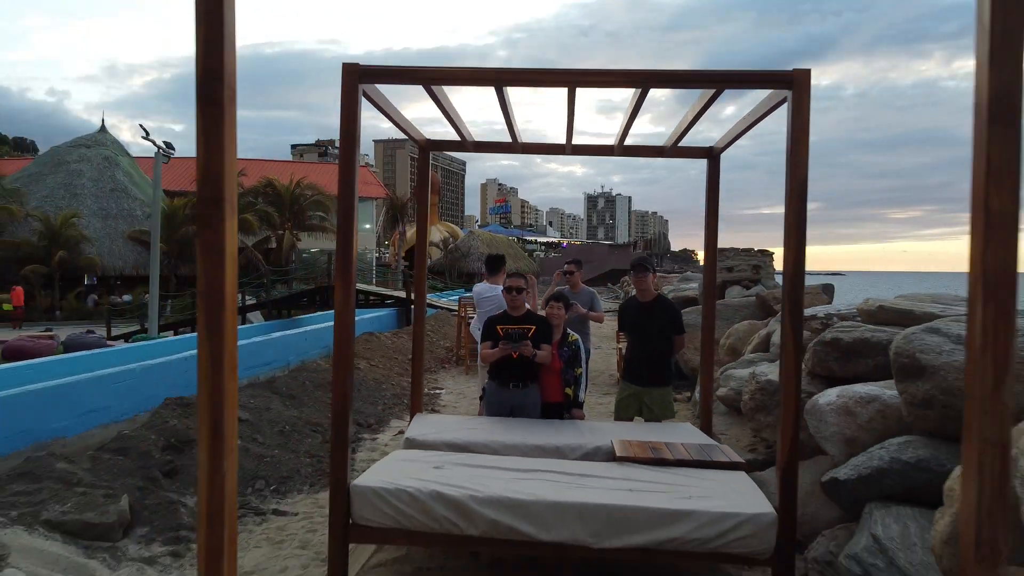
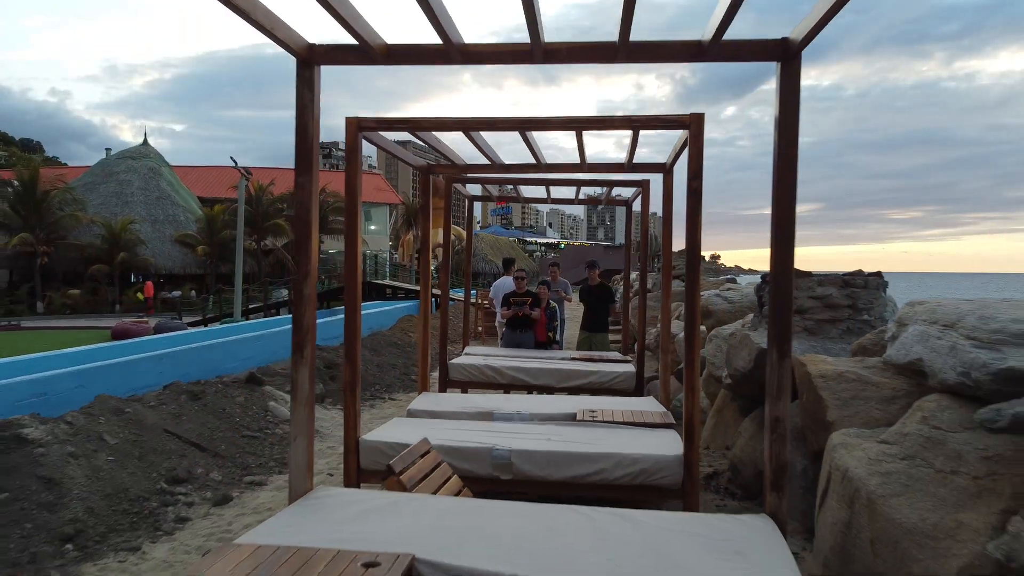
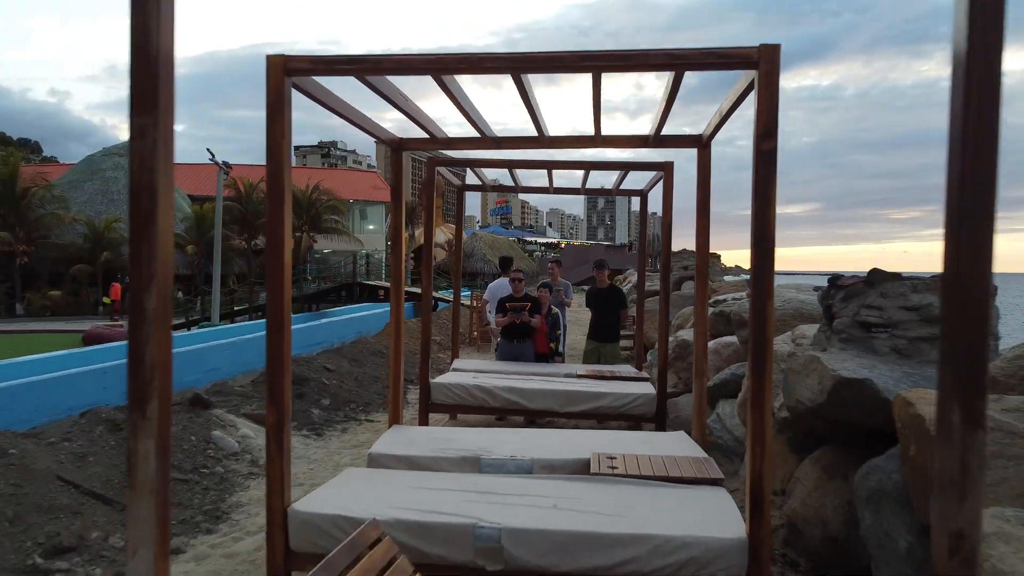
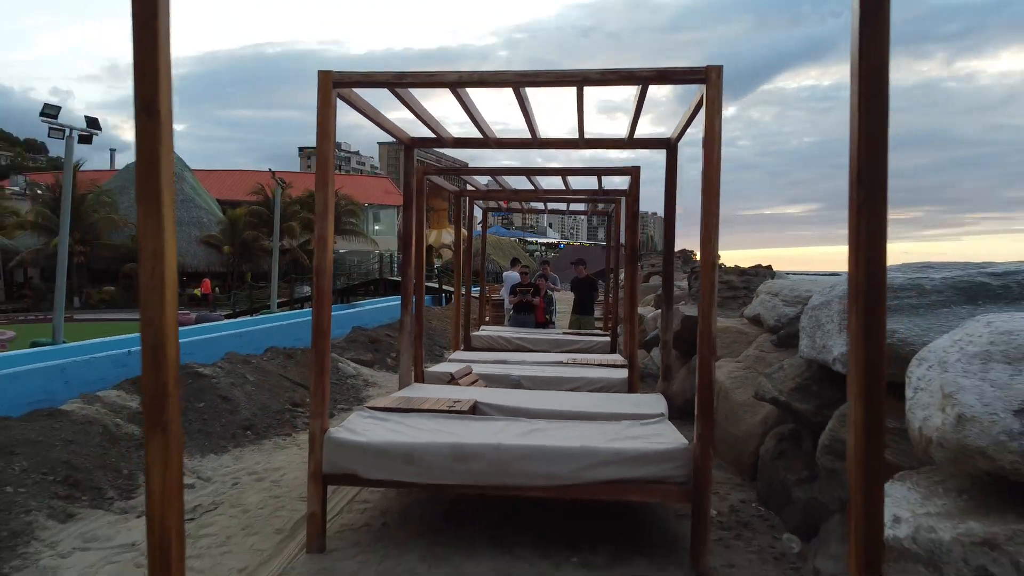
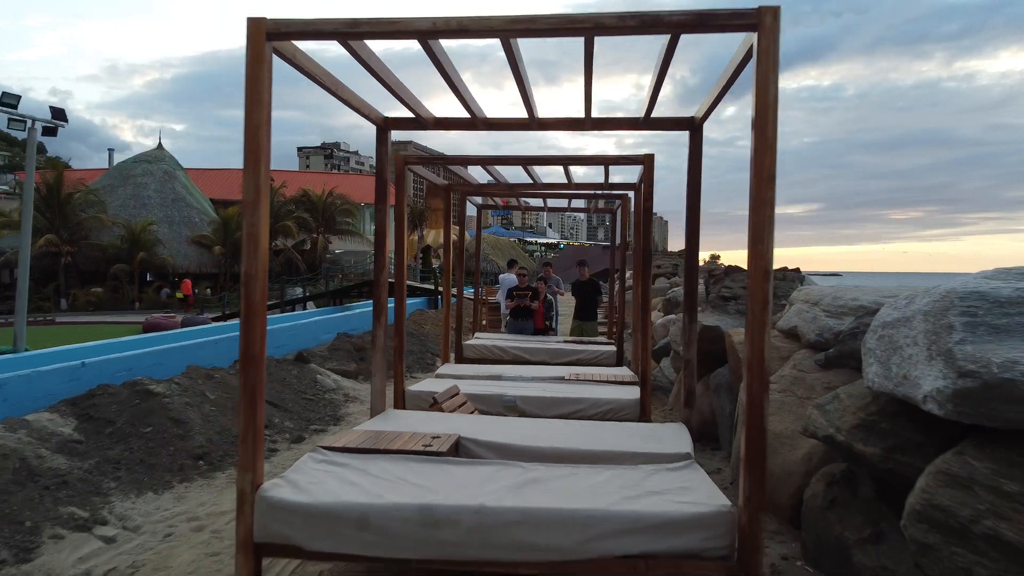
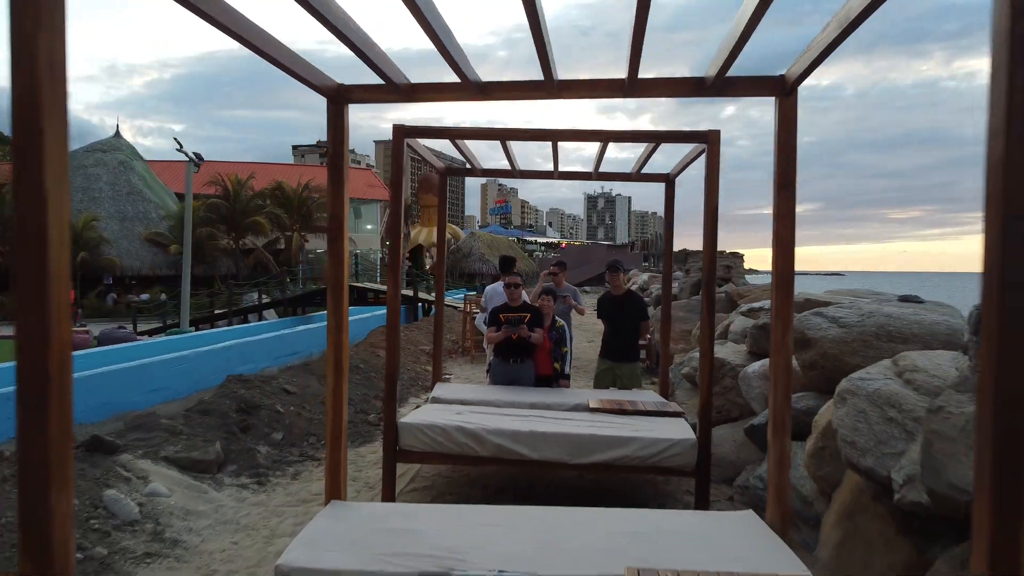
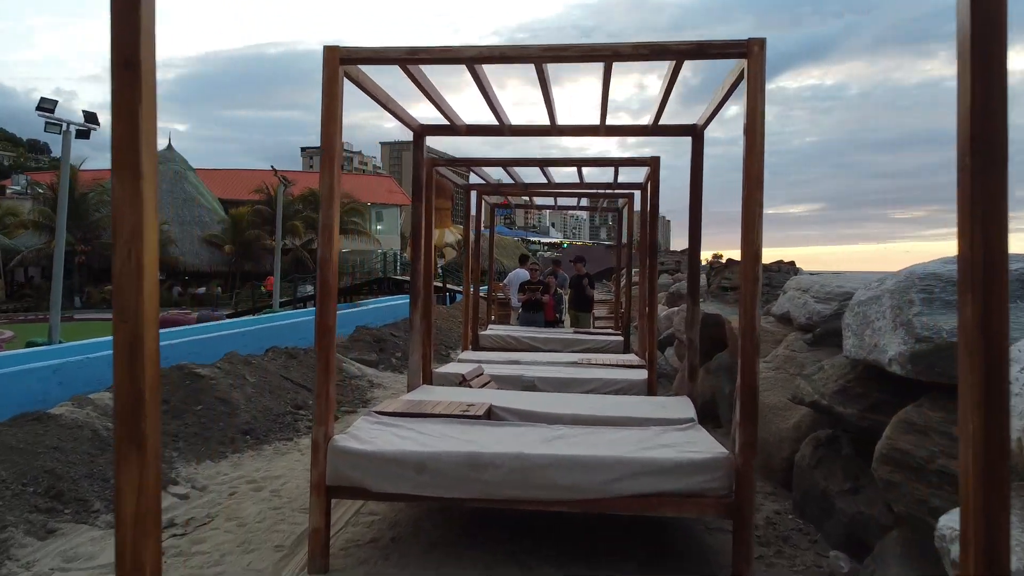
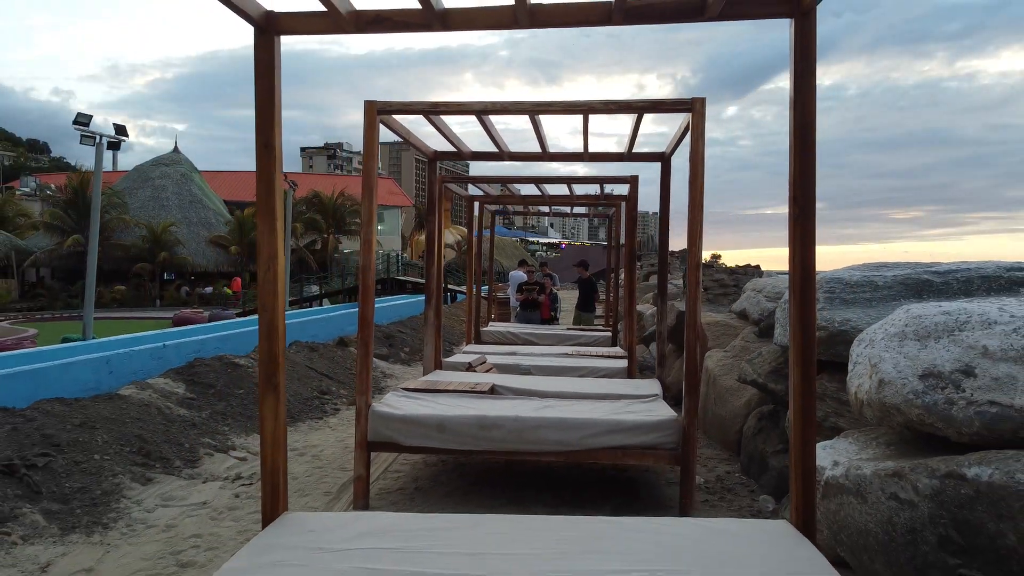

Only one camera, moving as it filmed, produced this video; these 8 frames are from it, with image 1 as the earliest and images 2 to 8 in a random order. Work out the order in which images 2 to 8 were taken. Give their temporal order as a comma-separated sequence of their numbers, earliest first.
6, 3, 2, 5, 4, 8, 7
